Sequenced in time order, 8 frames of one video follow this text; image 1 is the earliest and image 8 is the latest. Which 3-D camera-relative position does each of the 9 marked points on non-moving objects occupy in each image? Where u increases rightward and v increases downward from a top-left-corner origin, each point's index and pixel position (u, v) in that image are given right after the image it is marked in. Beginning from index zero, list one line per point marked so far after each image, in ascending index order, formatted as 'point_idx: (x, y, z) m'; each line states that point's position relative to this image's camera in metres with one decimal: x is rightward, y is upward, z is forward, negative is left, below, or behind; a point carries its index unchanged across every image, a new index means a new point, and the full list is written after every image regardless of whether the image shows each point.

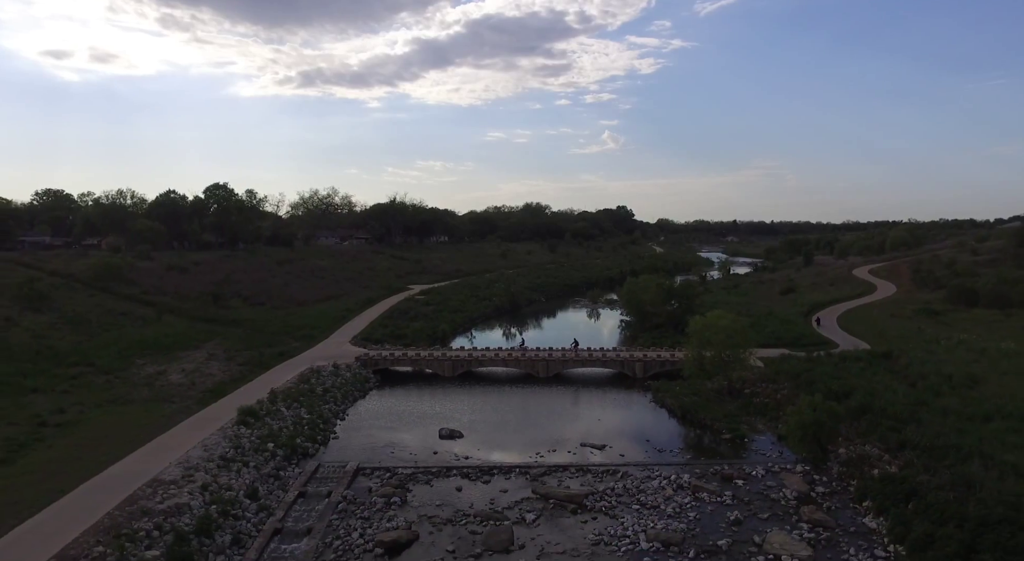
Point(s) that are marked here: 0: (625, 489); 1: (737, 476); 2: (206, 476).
0: (+3.2, -5.8, +19.0) m
1: (+6.6, -5.7, +20.0) m
2: (-8.4, -5.3, +18.8) m
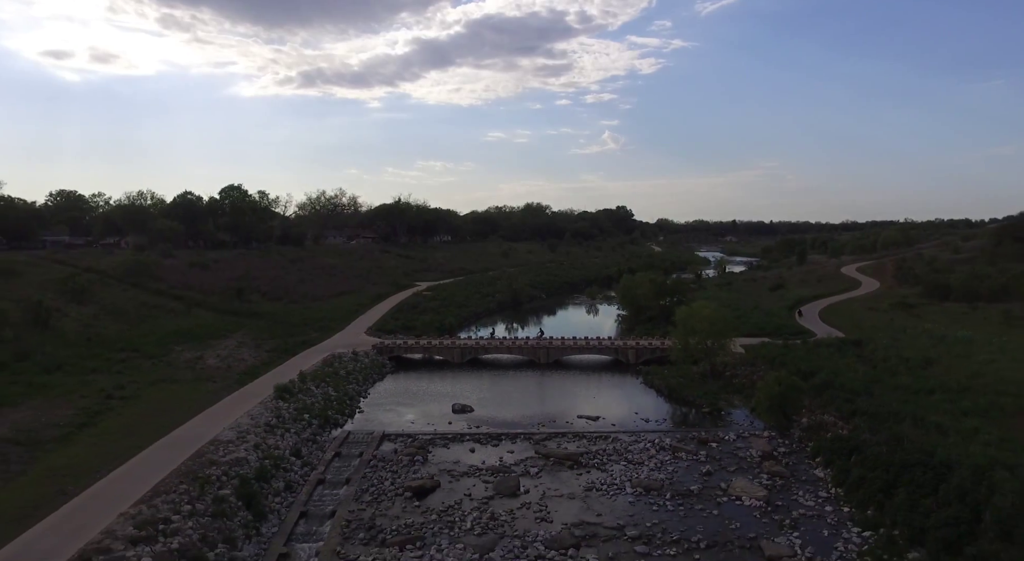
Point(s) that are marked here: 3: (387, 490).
0: (+3.3, -5.5, +22.2) m
1: (+6.7, -5.3, +23.2) m
2: (-8.2, -5.0, +22.0) m
3: (-3.5, -5.9, +19.5) m
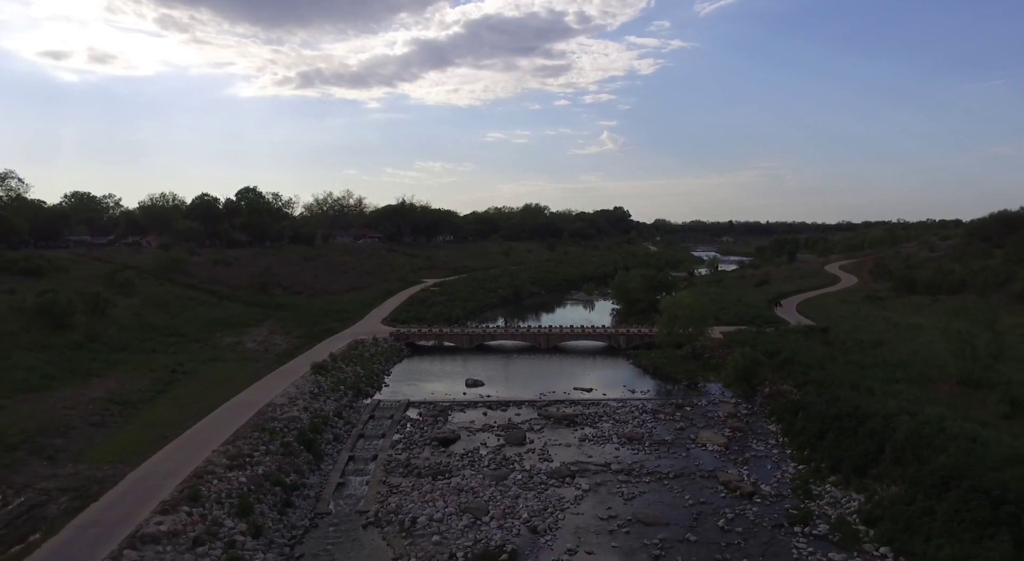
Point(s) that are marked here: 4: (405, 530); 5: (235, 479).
0: (+3.6, -5.1, +26.5) m
1: (+7.0, -5.0, +27.5) m
2: (-8.0, -4.6, +26.3) m
3: (-3.3, -5.5, +23.8) m
4: (-2.6, -6.2, +17.1) m
5: (-7.3, -5.2, +17.9) m
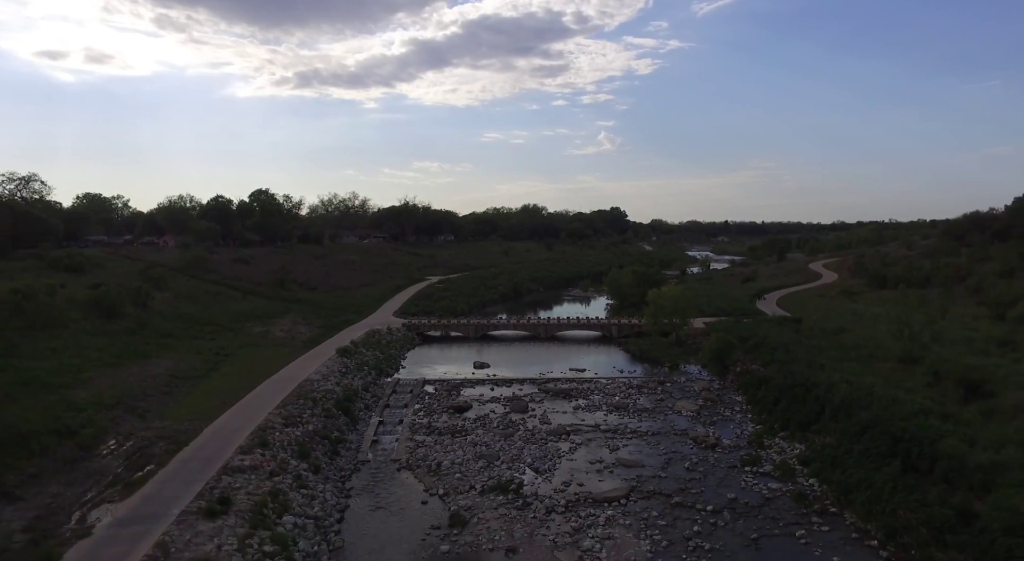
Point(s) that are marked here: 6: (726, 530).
0: (+3.8, -4.8, +30.6) m
1: (+7.2, -4.6, +31.6) m
2: (-7.8, -4.3, +30.4) m
3: (-3.1, -5.2, +27.9) m
4: (-2.4, -5.8, +21.2) m
5: (-7.1, -4.9, +22.0) m
6: (+5.3, -6.0, +16.8) m
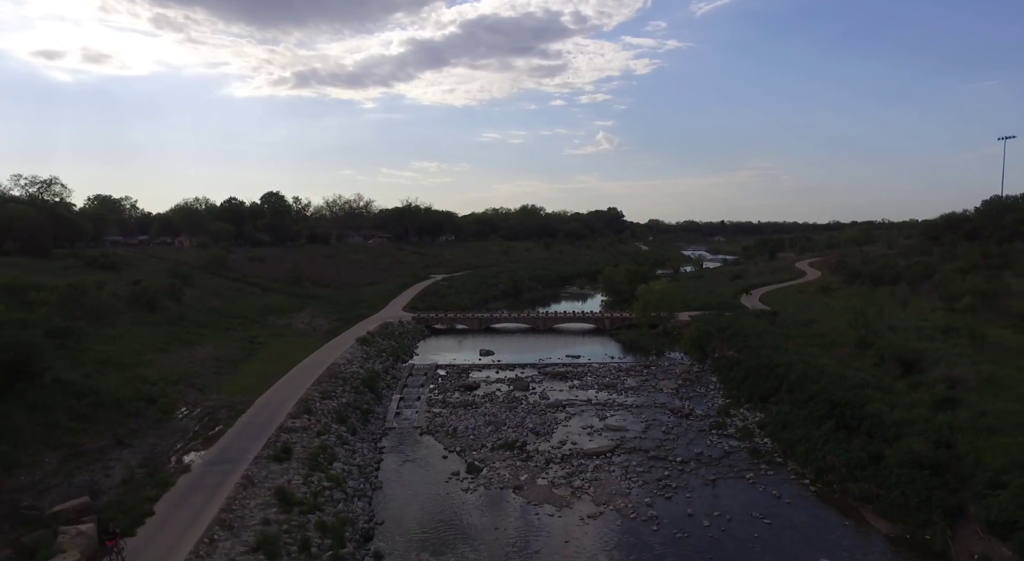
0: (+3.9, -4.5, +34.6) m
1: (+7.3, -4.4, +35.6) m
2: (-7.6, -4.0, +34.3) m
3: (-3.0, -5.0, +31.8) m
4: (-2.3, -5.6, +25.2) m
5: (-6.9, -4.7, +26.0) m
6: (+5.4, -5.8, +20.8) m
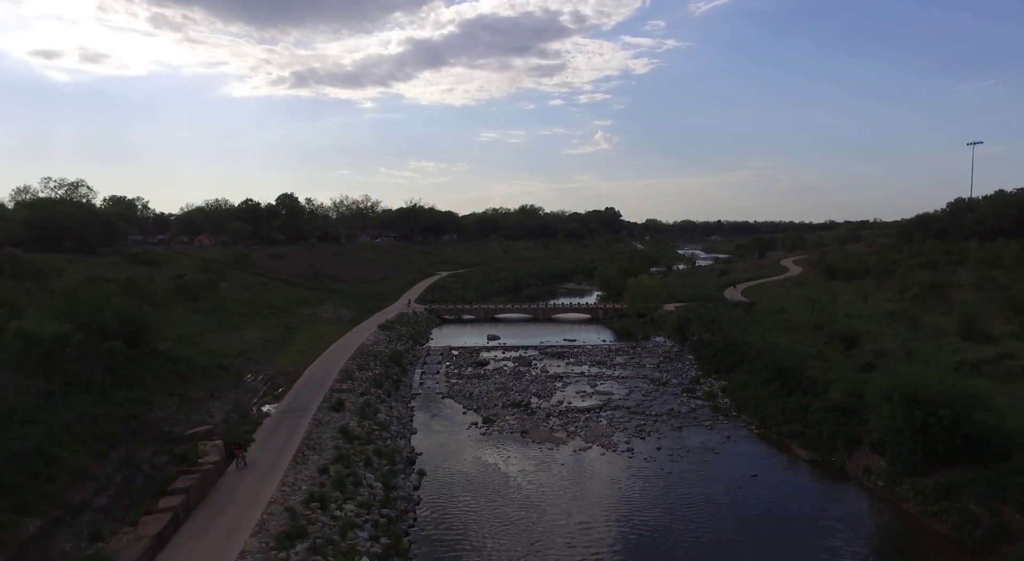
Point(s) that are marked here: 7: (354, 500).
0: (+4.2, -4.1, +39.9) m
1: (+7.5, -4.0, +40.9) m
2: (-7.4, -3.6, +39.6) m
3: (-2.7, -4.5, +37.1) m
4: (-2.0, -5.2, +30.4) m
5: (-6.6, -4.2, +31.2) m
6: (+5.7, -5.3, +26.1) m
7: (-4.0, -5.5, +17.3) m
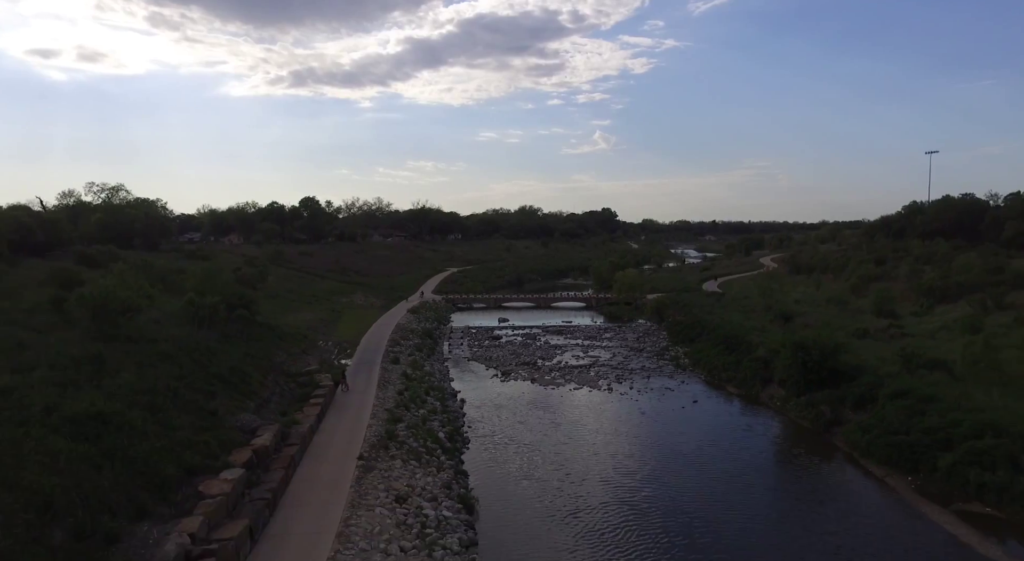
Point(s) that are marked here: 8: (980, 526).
0: (+4.7, -3.5, +48.7) m
1: (+8.1, -3.3, +49.7) m
2: (-6.8, -3.0, +48.4) m
3: (-2.1, -3.9, +45.9) m
4: (-1.4, -4.6, +39.3) m
5: (-6.1, -3.6, +40.0) m
6: (+6.3, -4.7, +34.9) m
7: (-3.4, -4.9, +26.1) m
8: (+11.6, -6.1, +17.0) m
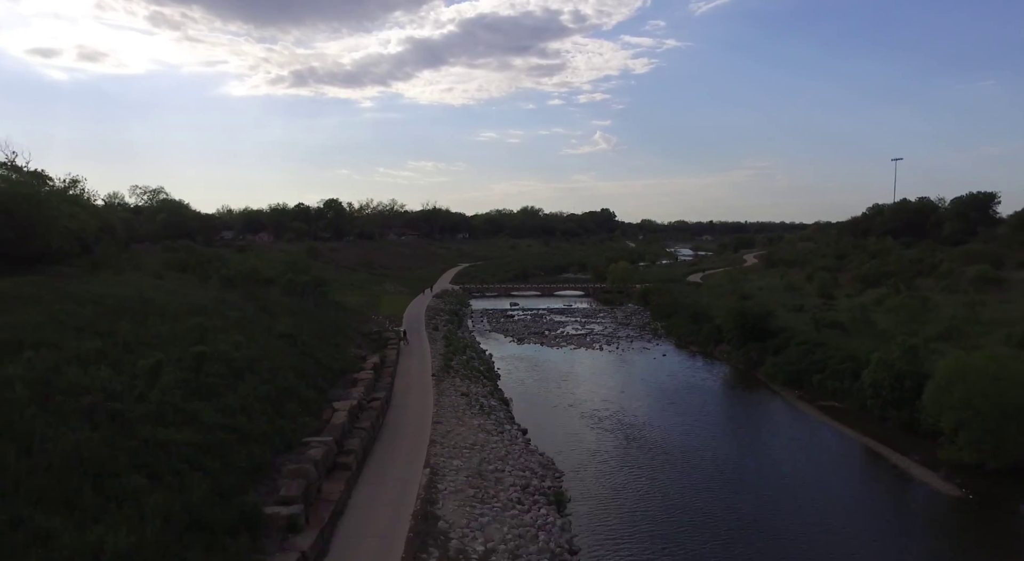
0: (+5.6, -2.6, +58.5) m
1: (+9.0, -2.5, +59.5) m
2: (-5.9, -2.1, +58.2) m
3: (-1.2, -3.0, +55.7) m
4: (-0.5, -3.7, +49.0) m
5: (-5.2, -2.7, +49.8) m
6: (+7.2, -3.9, +44.7) m
7: (-2.5, -4.0, +35.9) m
8: (+12.5, -5.2, +26.8) m
